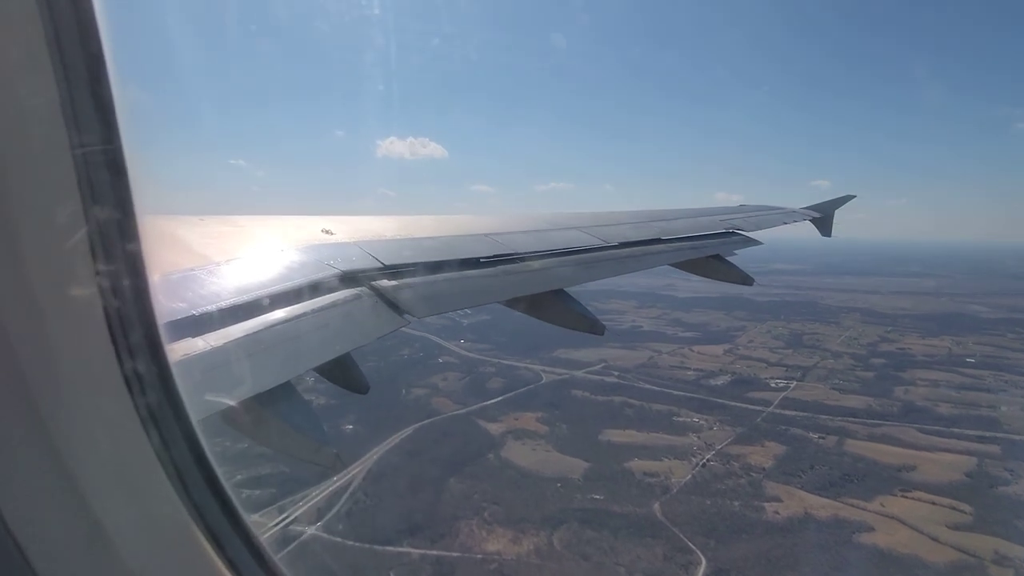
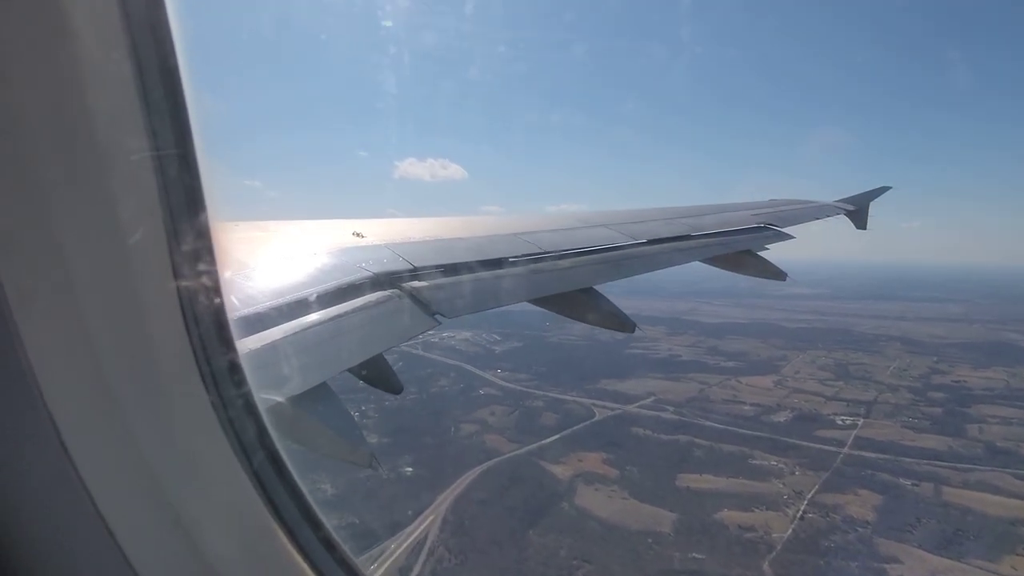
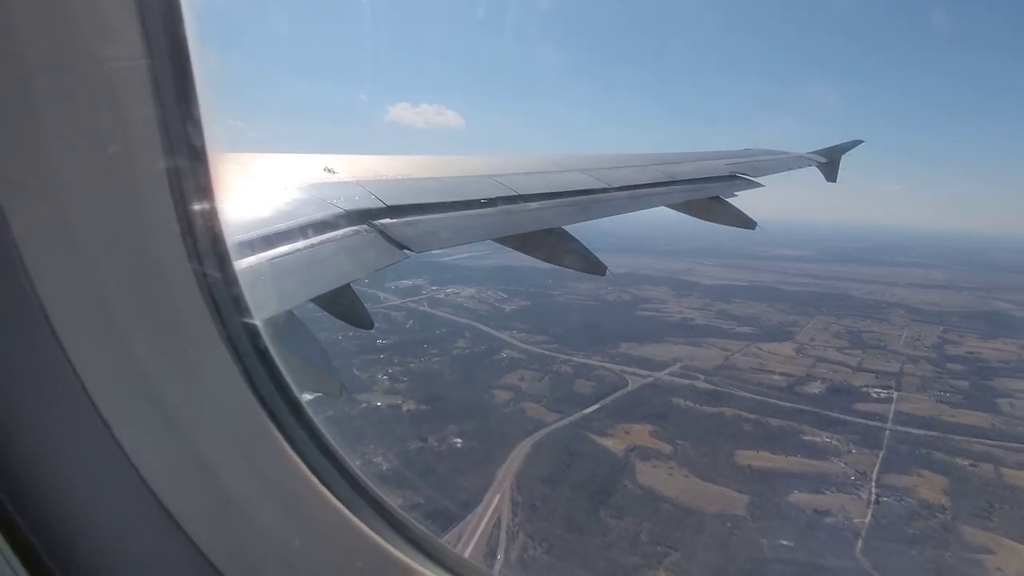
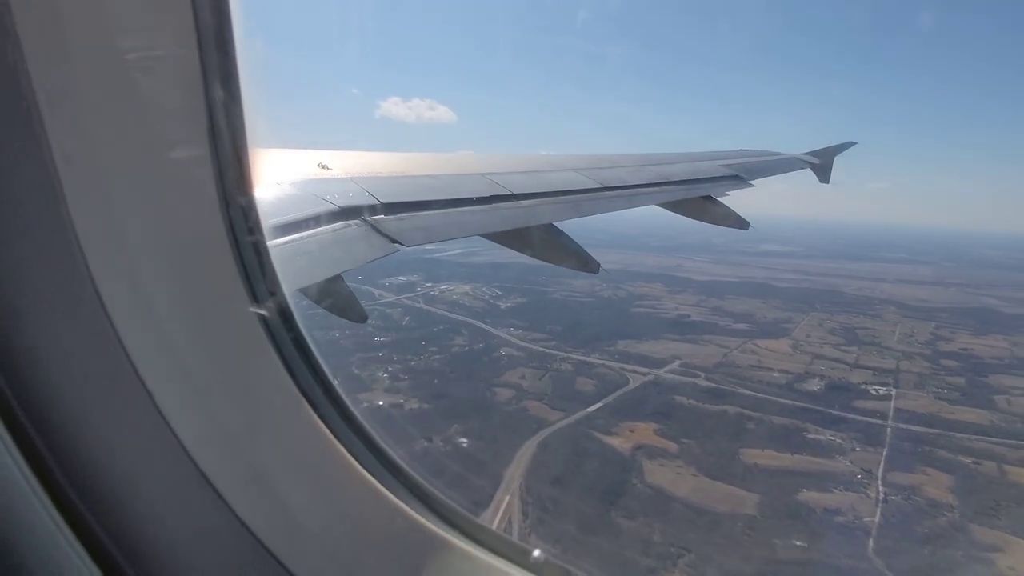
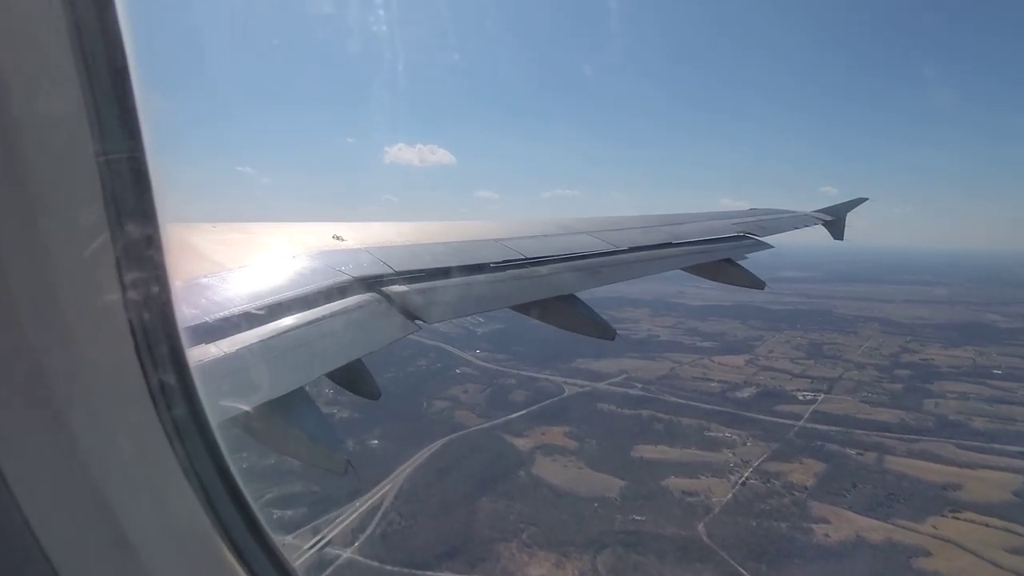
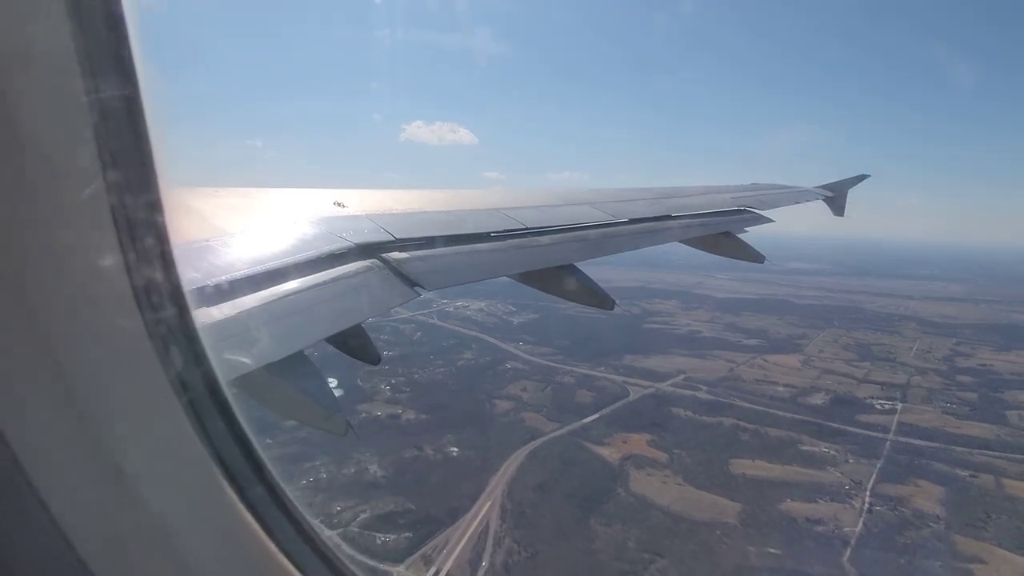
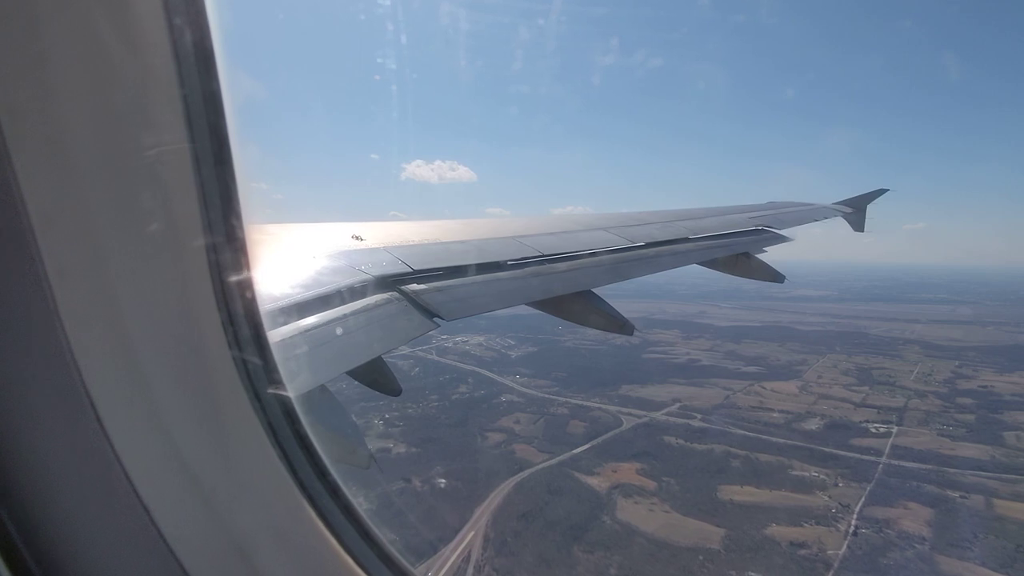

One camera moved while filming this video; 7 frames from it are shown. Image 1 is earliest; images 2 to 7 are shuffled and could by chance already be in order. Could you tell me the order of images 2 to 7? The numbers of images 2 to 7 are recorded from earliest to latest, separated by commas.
5, 2, 7, 6, 3, 4
